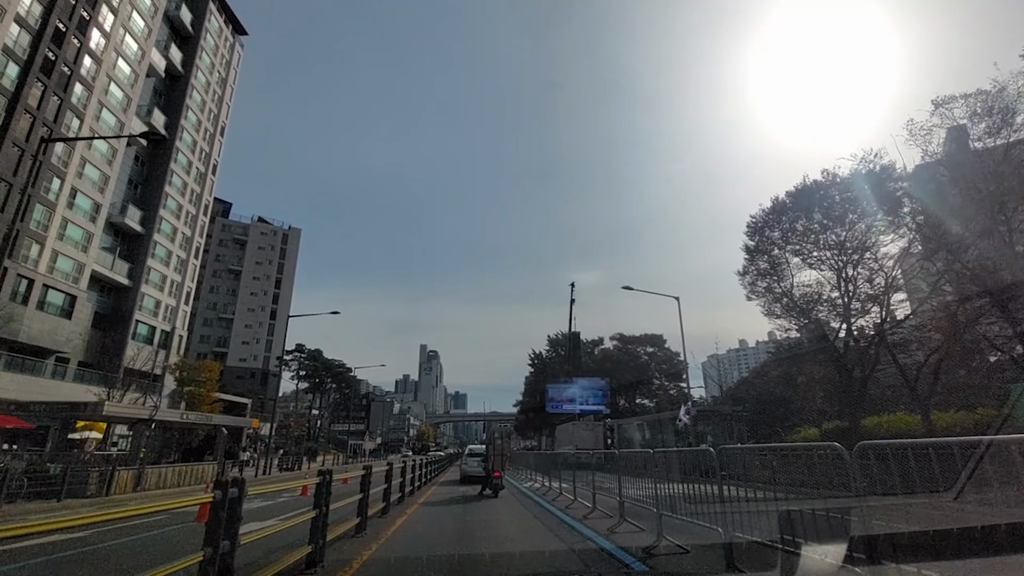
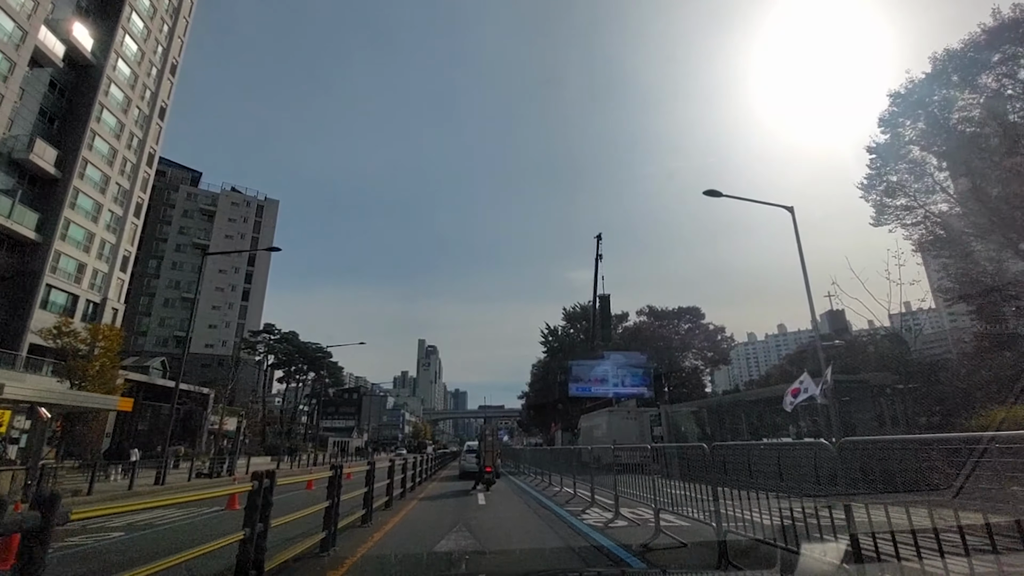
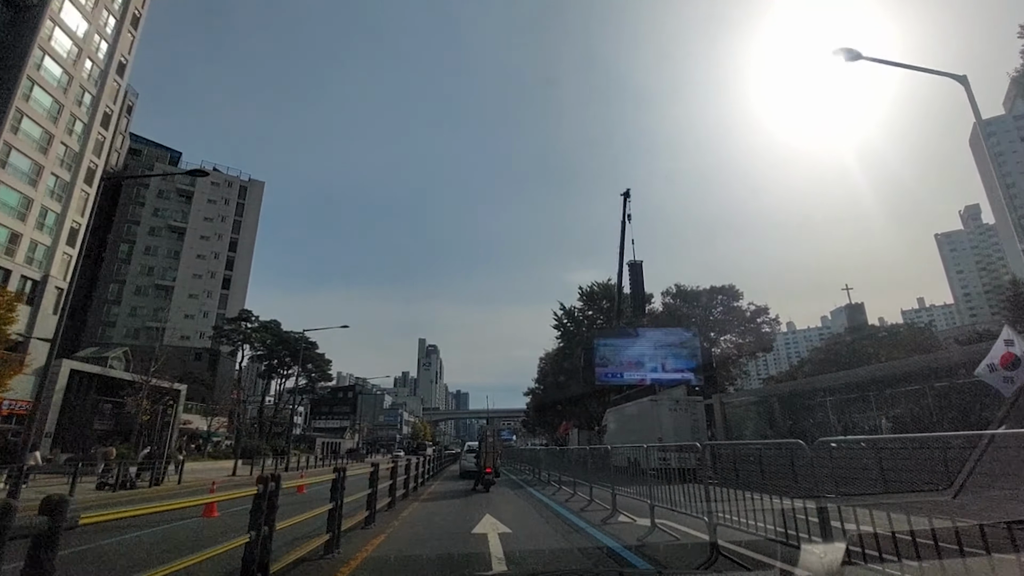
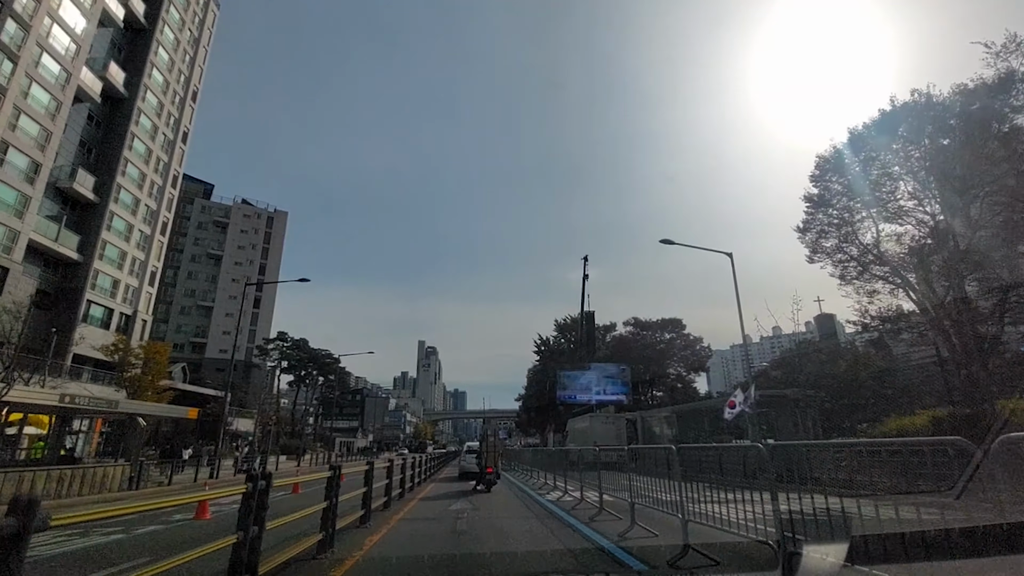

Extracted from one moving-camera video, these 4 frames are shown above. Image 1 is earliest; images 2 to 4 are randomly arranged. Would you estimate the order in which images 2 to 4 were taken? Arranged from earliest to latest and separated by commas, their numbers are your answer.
4, 2, 3
